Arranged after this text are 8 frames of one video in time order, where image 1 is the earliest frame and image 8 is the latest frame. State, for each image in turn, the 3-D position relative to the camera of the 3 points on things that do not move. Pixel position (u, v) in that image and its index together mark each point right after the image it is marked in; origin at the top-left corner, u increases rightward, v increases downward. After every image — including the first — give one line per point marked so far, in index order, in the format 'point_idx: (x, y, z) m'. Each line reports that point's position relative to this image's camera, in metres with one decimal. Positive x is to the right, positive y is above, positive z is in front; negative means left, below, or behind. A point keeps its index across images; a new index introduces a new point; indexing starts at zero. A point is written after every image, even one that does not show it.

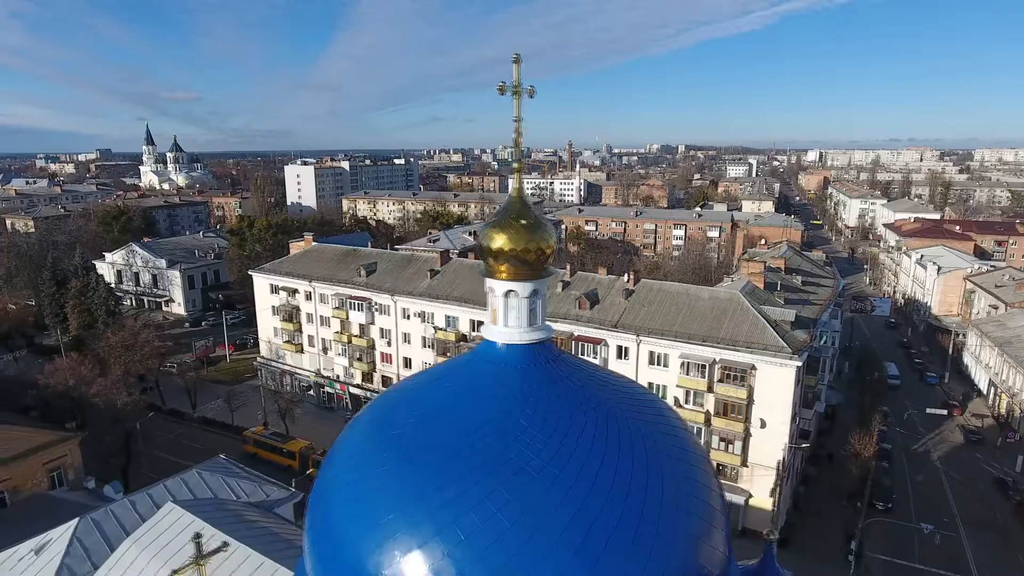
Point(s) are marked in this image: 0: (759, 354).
0: (+7.4, -2.0, +19.3) m
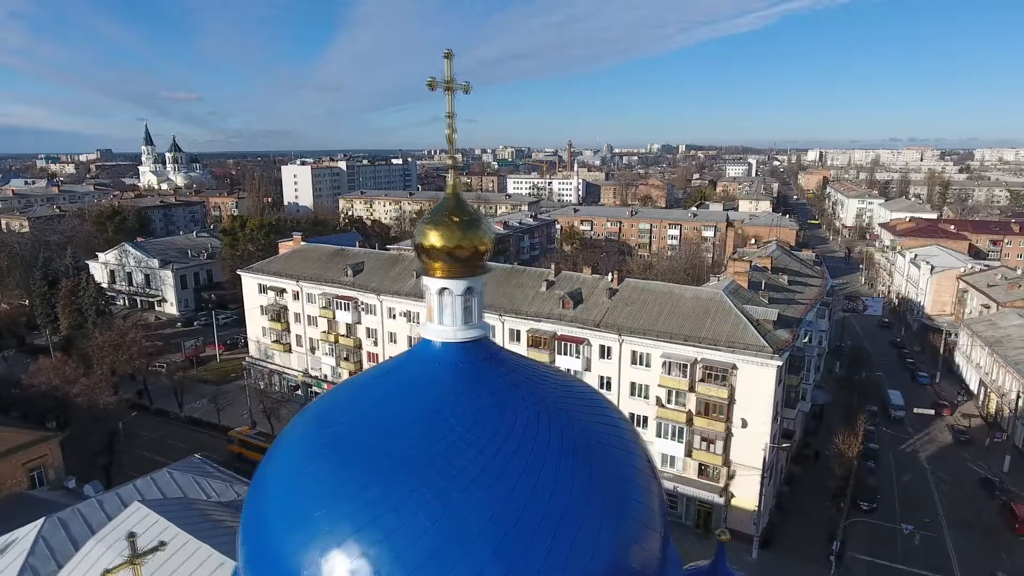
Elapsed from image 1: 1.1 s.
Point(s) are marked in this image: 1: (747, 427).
0: (+6.8, -2.0, +19.3) m
1: (+7.1, -4.2, +19.7) m
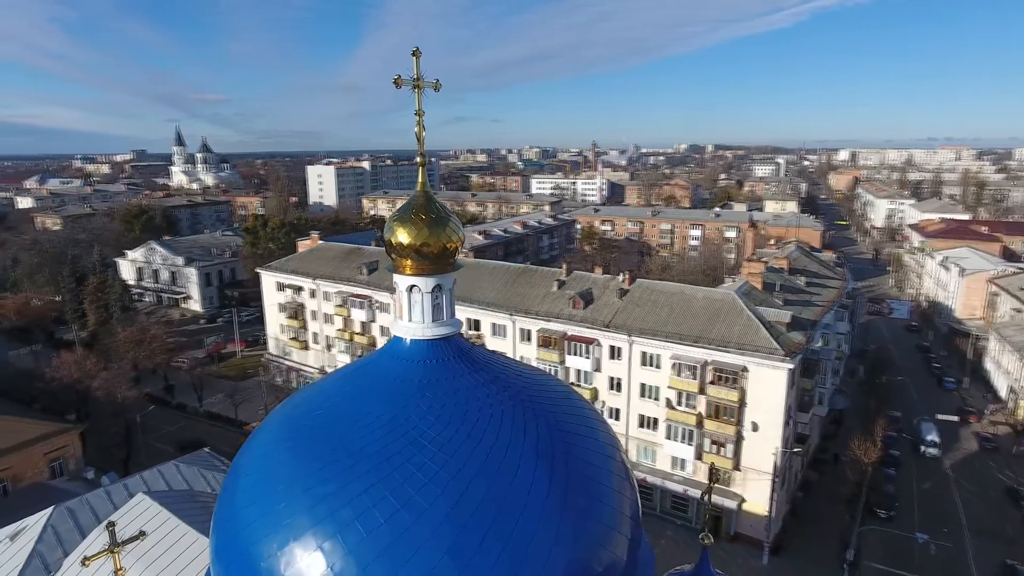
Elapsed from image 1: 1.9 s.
0: (+7.0, -2.0, +19.0) m
1: (+7.3, -4.3, +19.4) m
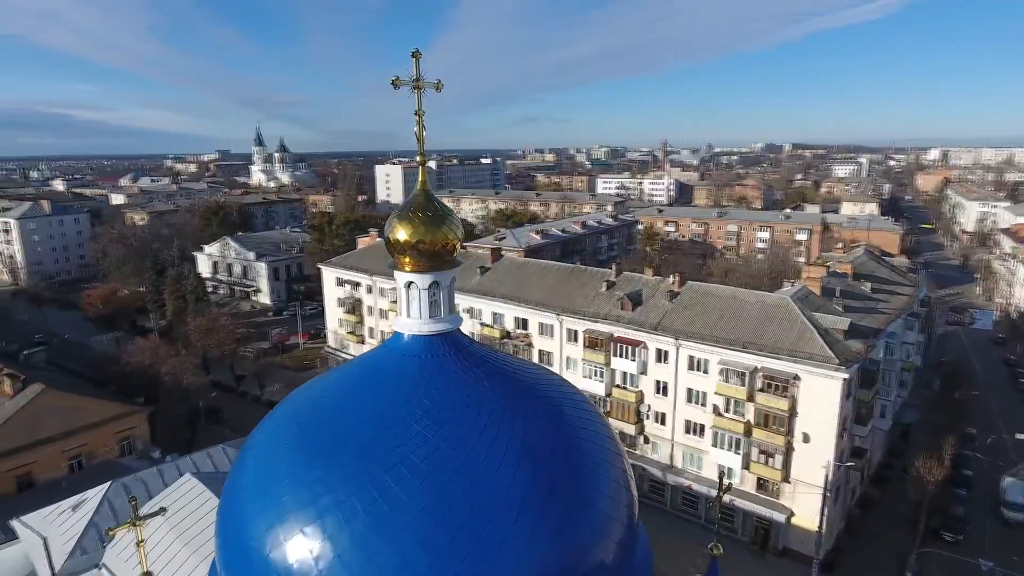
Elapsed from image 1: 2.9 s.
0: (+8.2, -2.1, +18.2) m
1: (+8.5, -4.4, +18.5) m
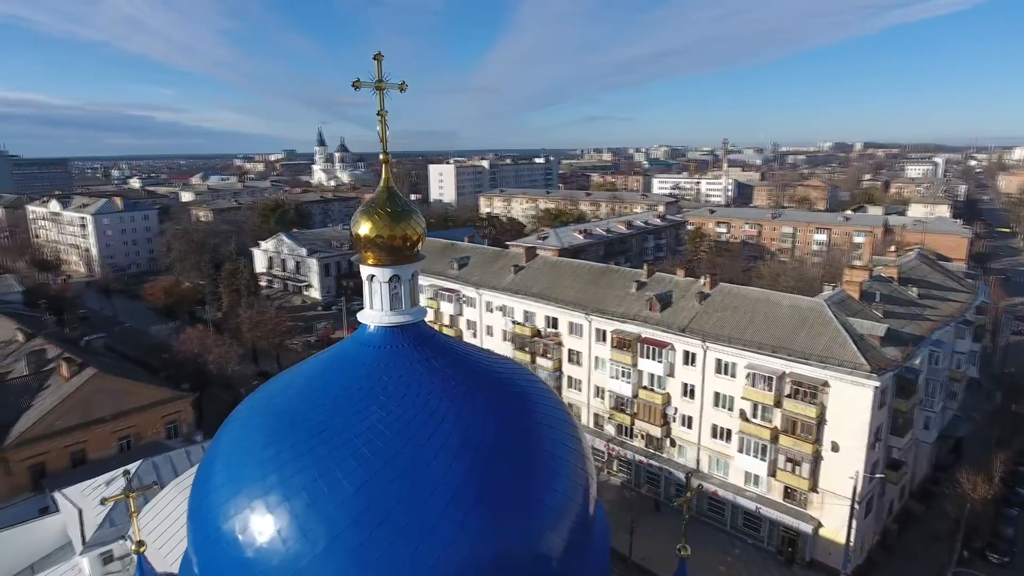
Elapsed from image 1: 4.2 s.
0: (+8.7, -2.2, +17.6) m
1: (+9.0, -4.5, +17.9) m
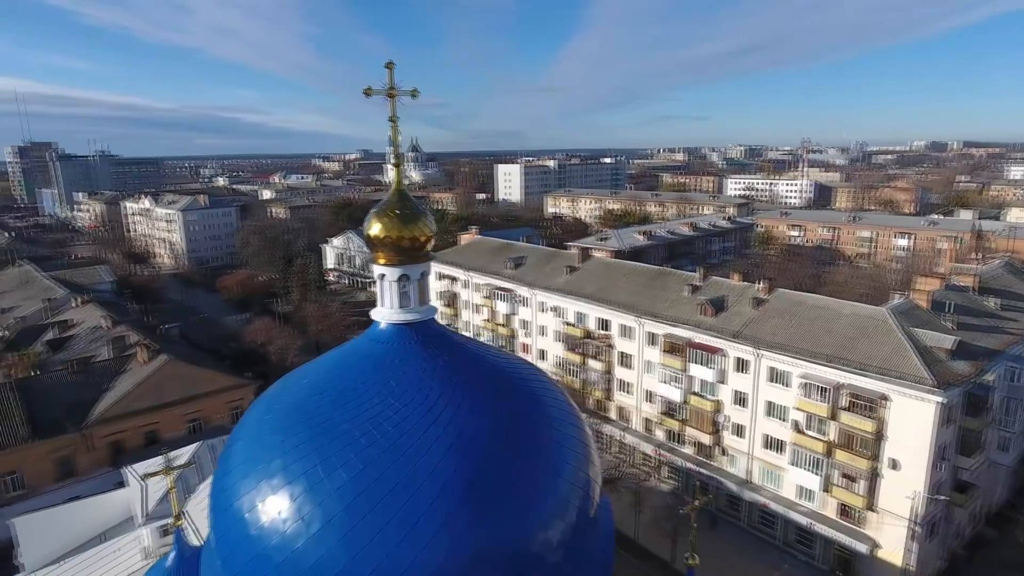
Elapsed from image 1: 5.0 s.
0: (+9.8, -2.4, +16.6) m
1: (+10.1, -4.7, +16.9) m
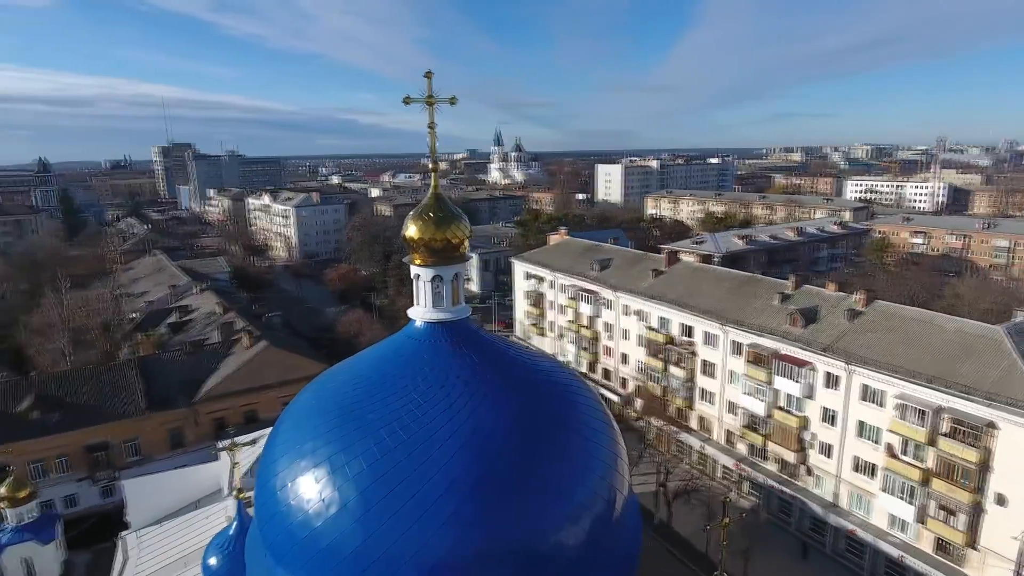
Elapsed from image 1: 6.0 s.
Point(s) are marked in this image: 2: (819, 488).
0: (+11.4, -2.8, +15.1) m
1: (+11.7, -5.1, +15.3) m
2: (+9.4, -6.1, +19.8) m
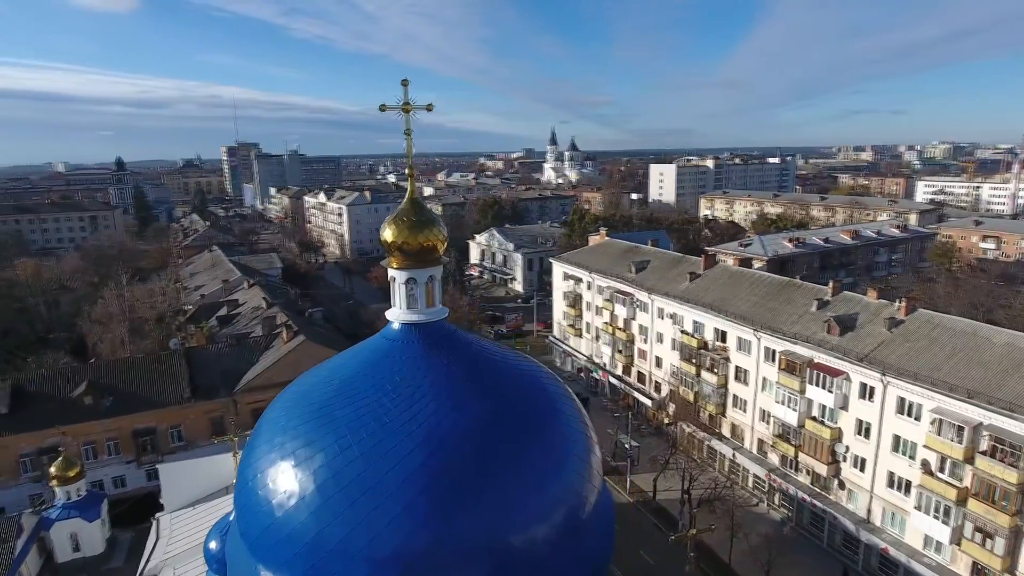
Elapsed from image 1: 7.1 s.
0: (+11.6, -3.1, +14.1) m
1: (+11.9, -5.4, +14.4) m
2: (+10.0, -6.3, +19.0) m
